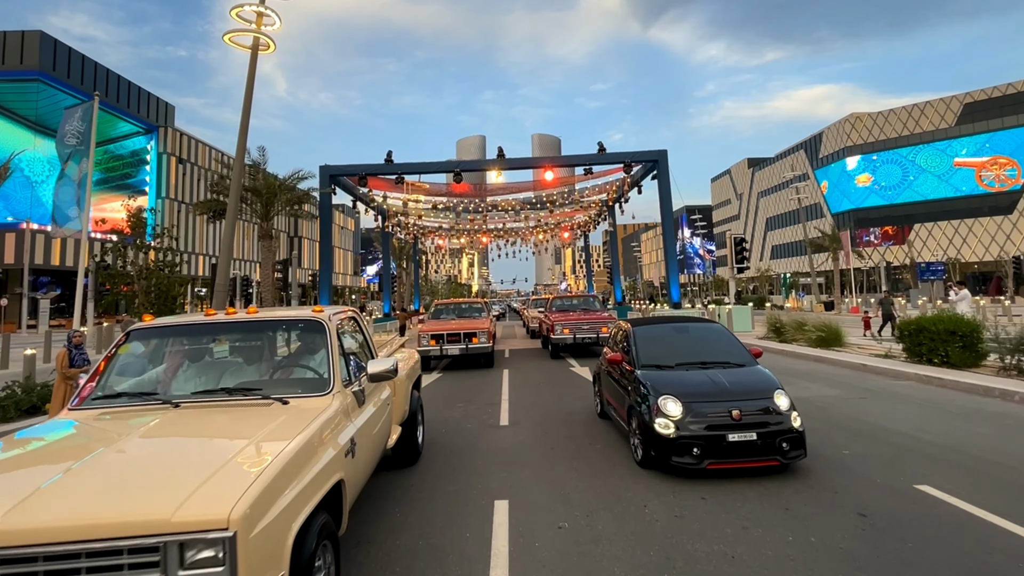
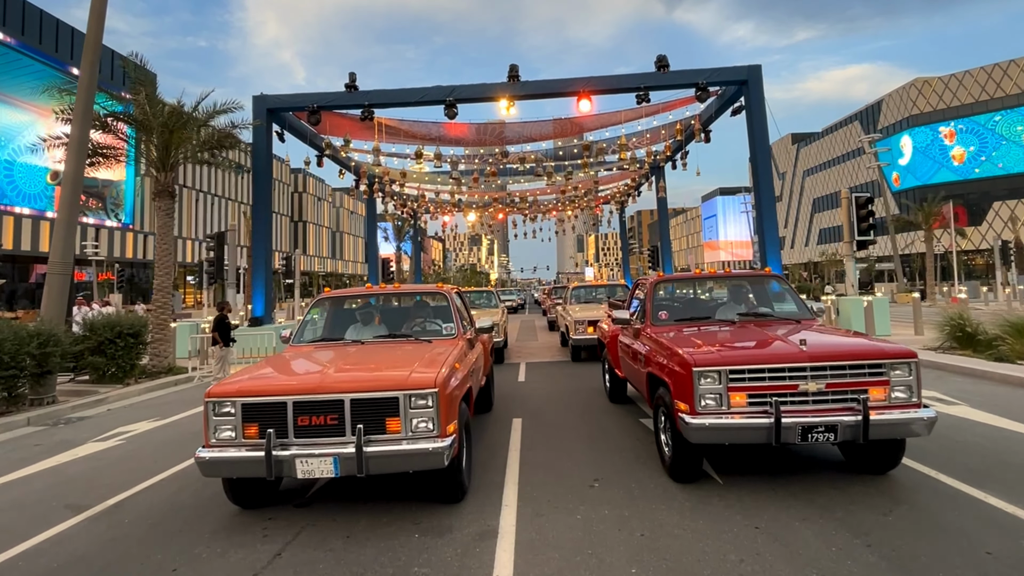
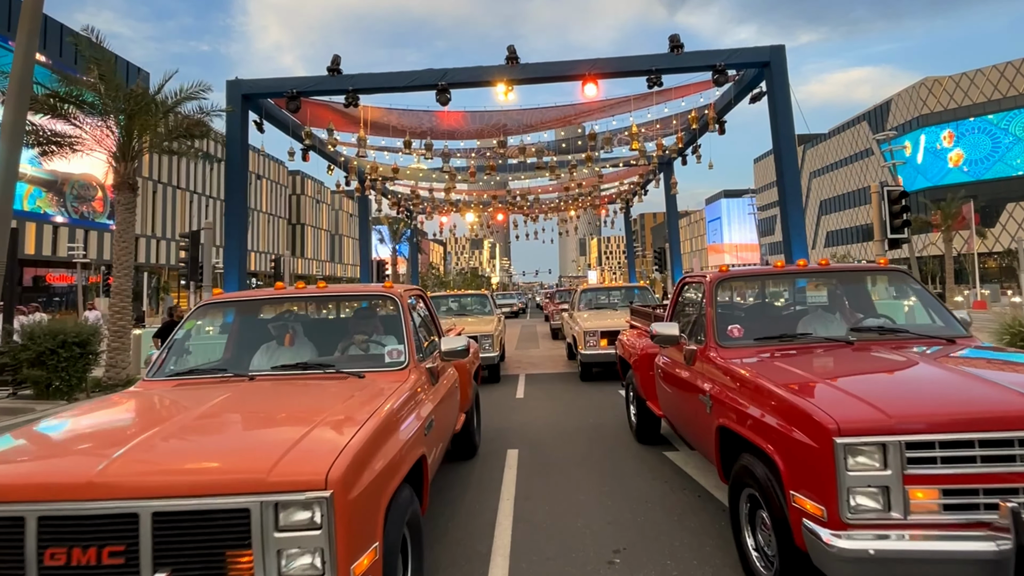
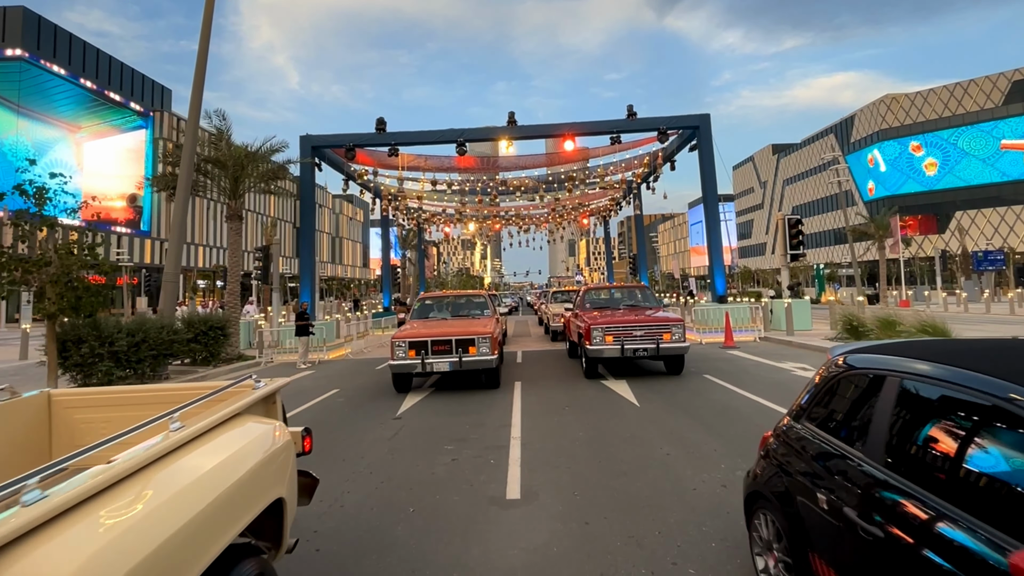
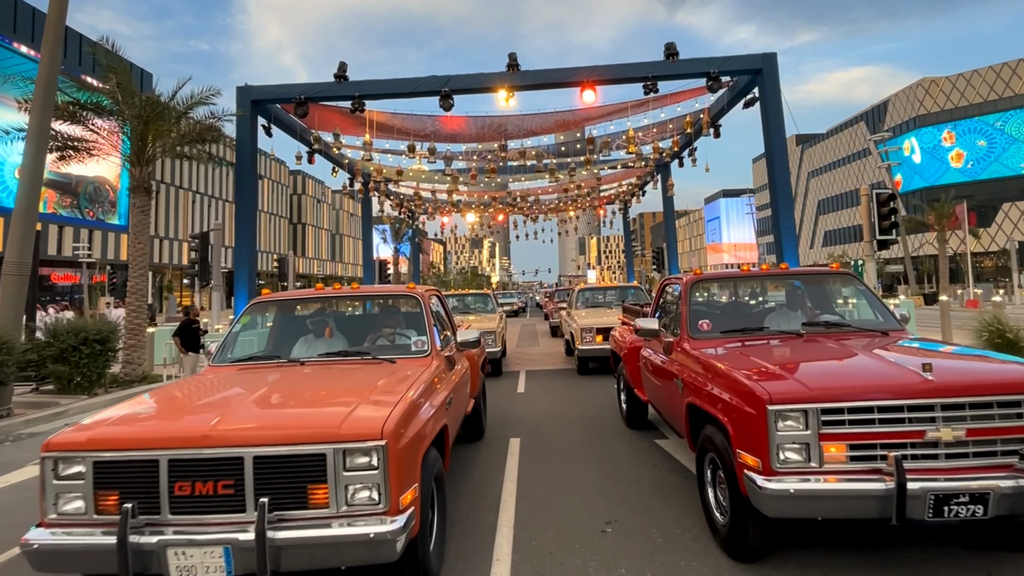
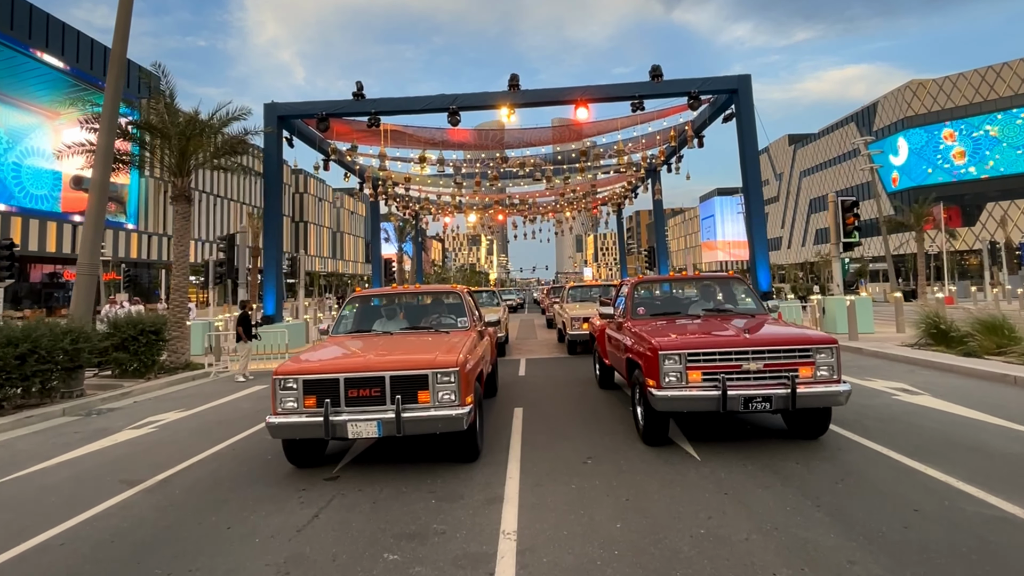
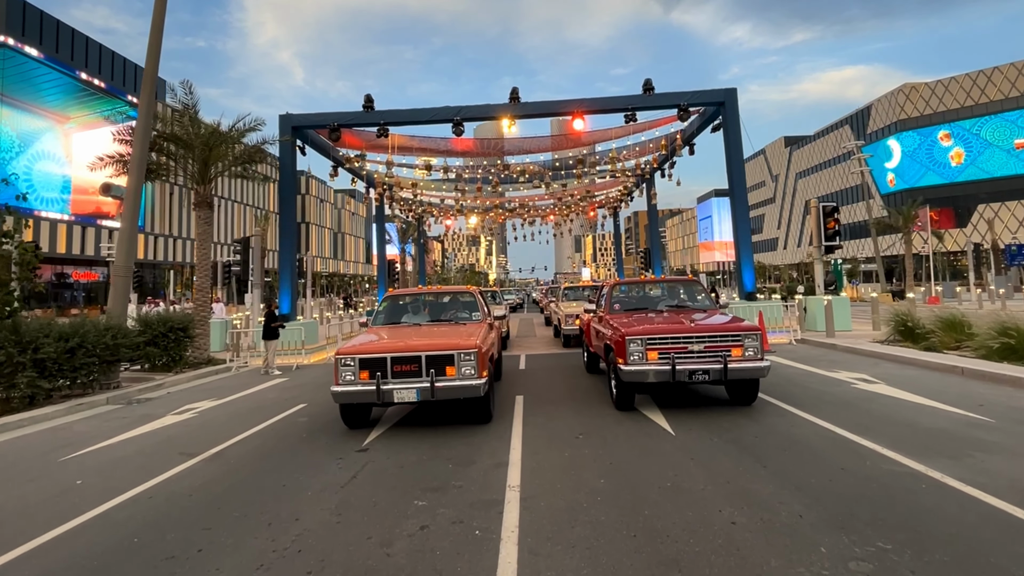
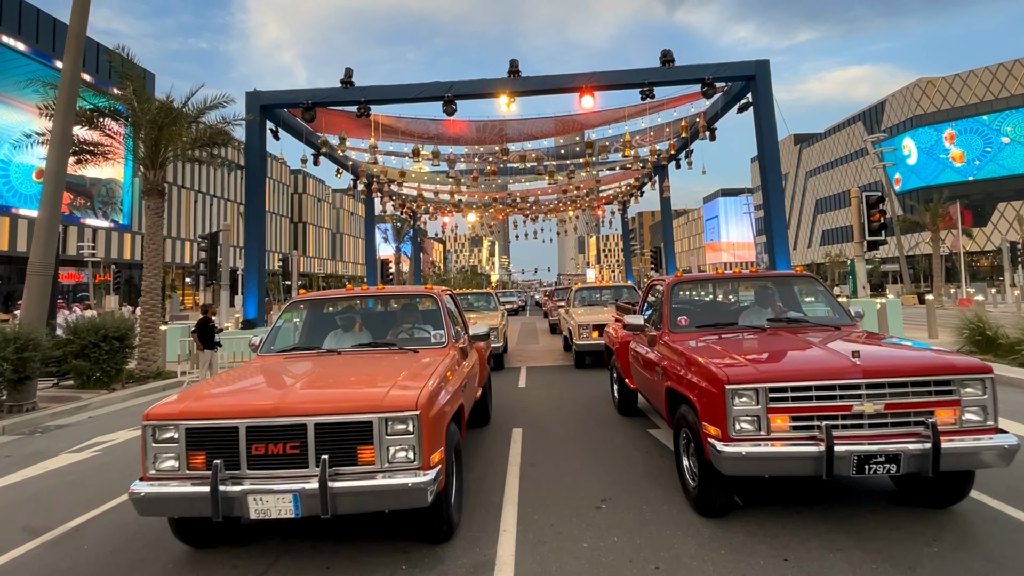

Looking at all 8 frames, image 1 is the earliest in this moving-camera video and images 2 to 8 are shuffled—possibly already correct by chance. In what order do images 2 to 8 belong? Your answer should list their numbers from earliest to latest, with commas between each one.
4, 7, 6, 2, 8, 5, 3
